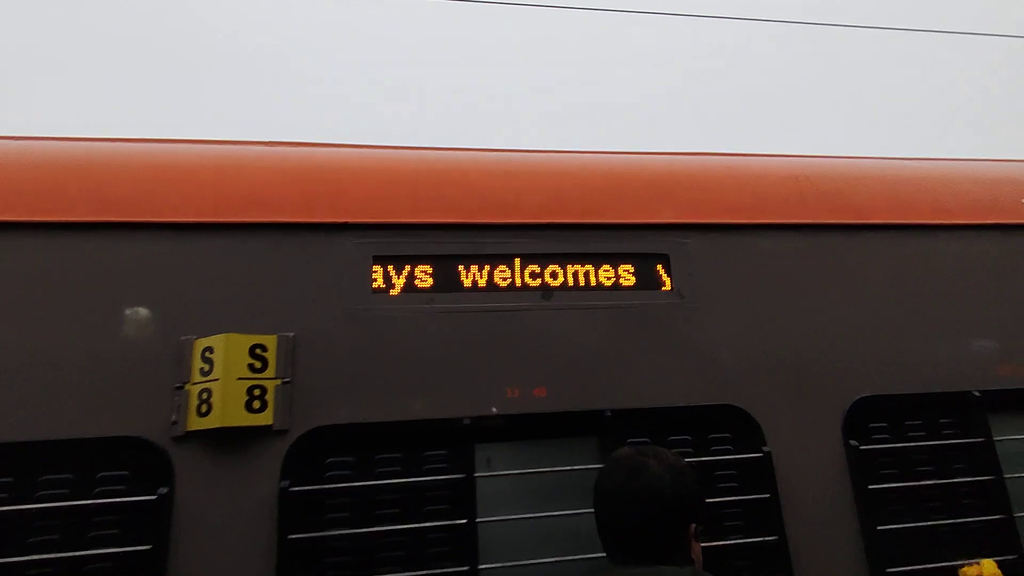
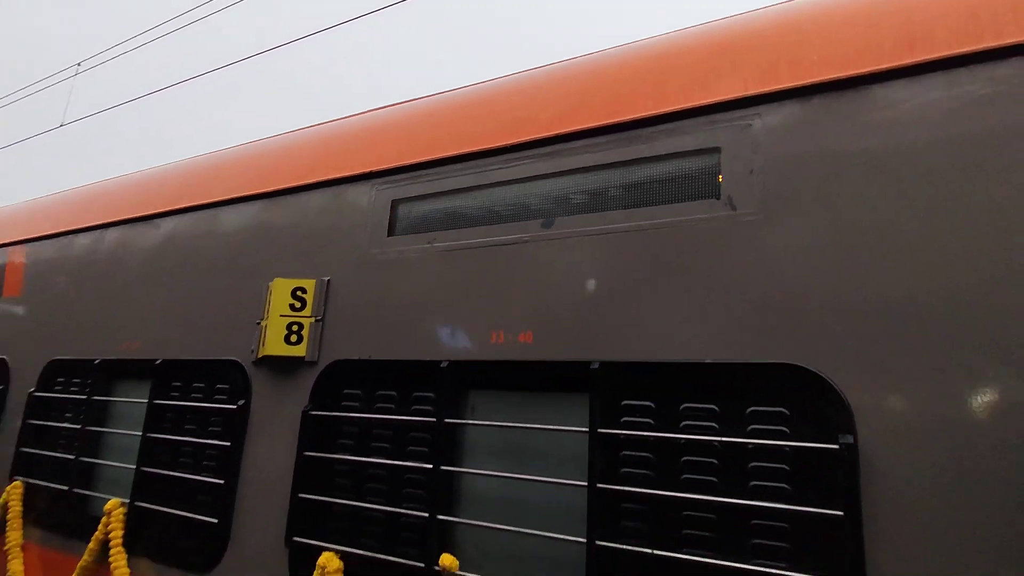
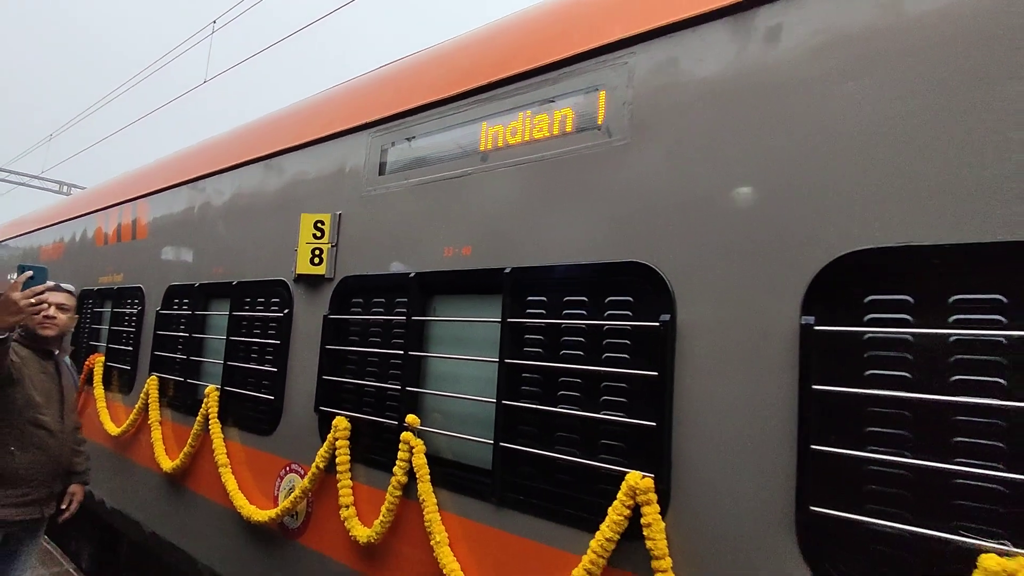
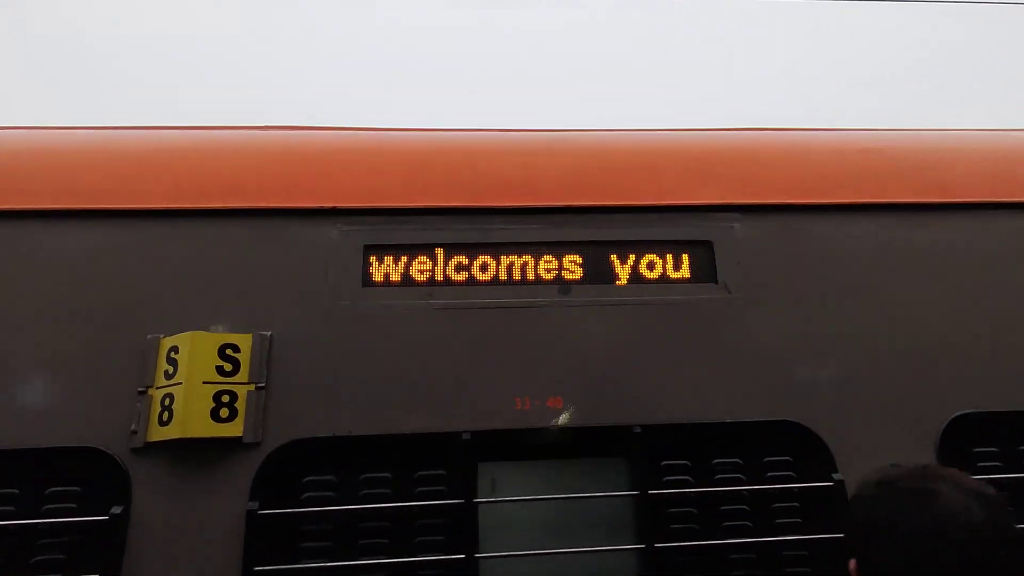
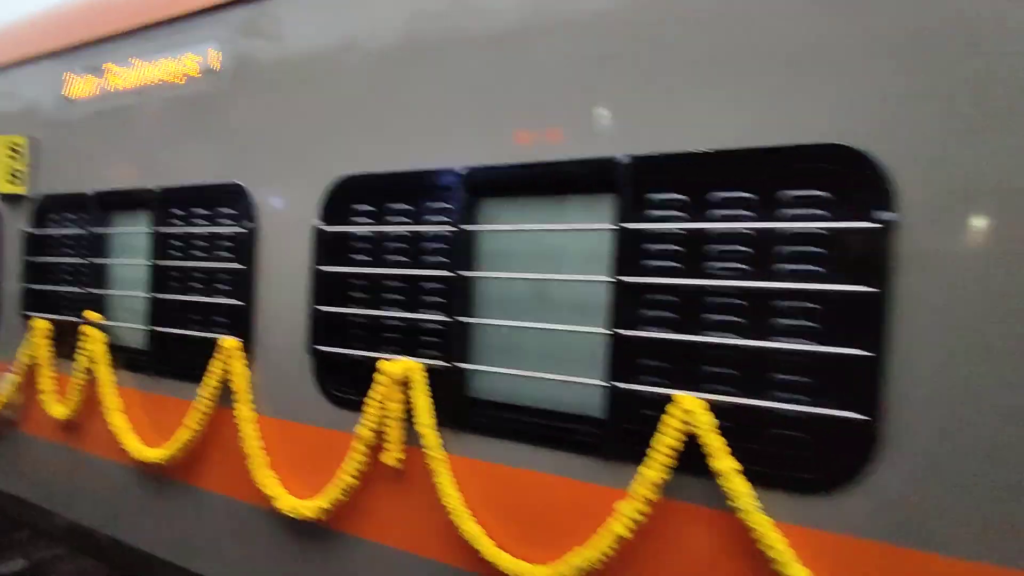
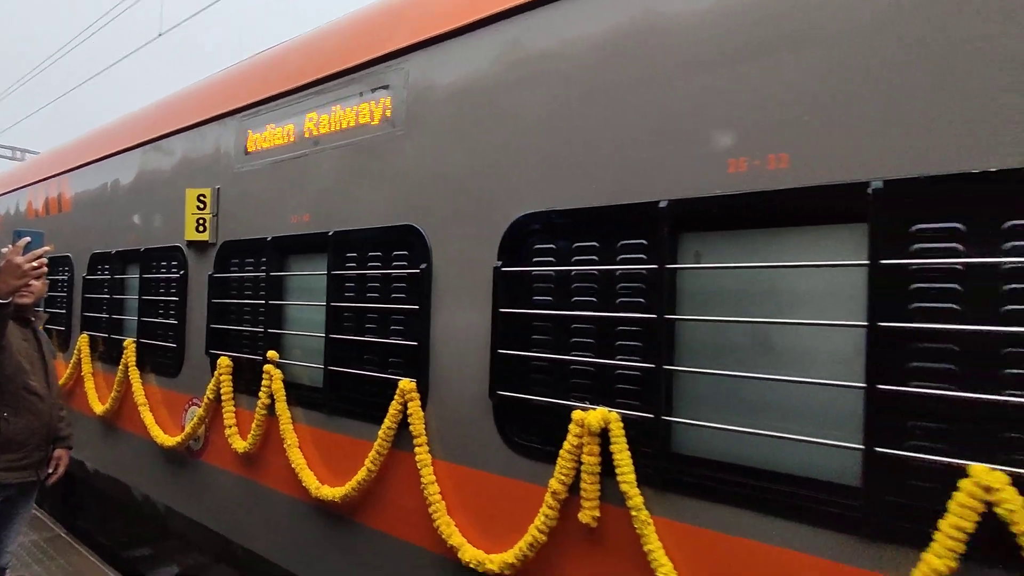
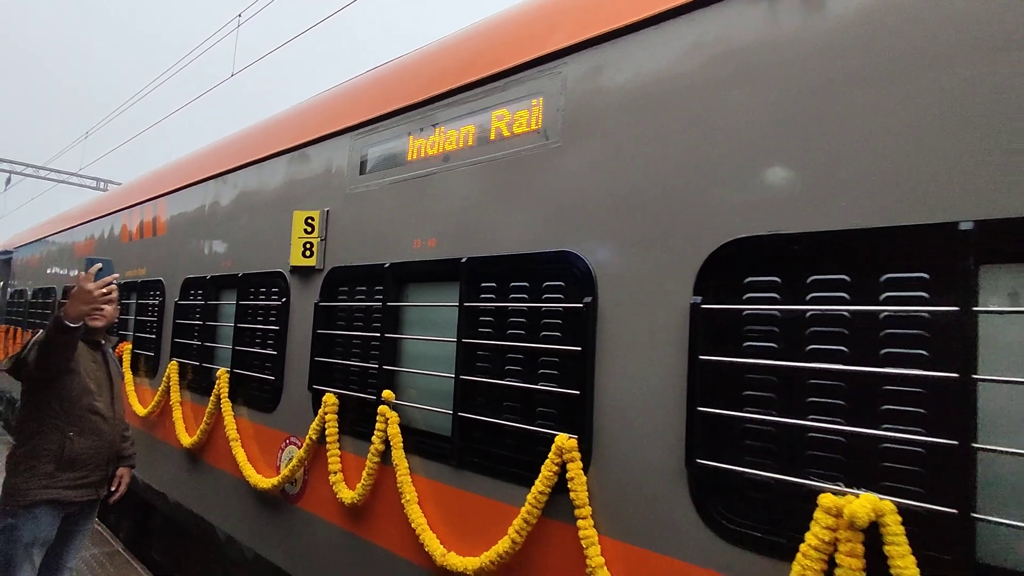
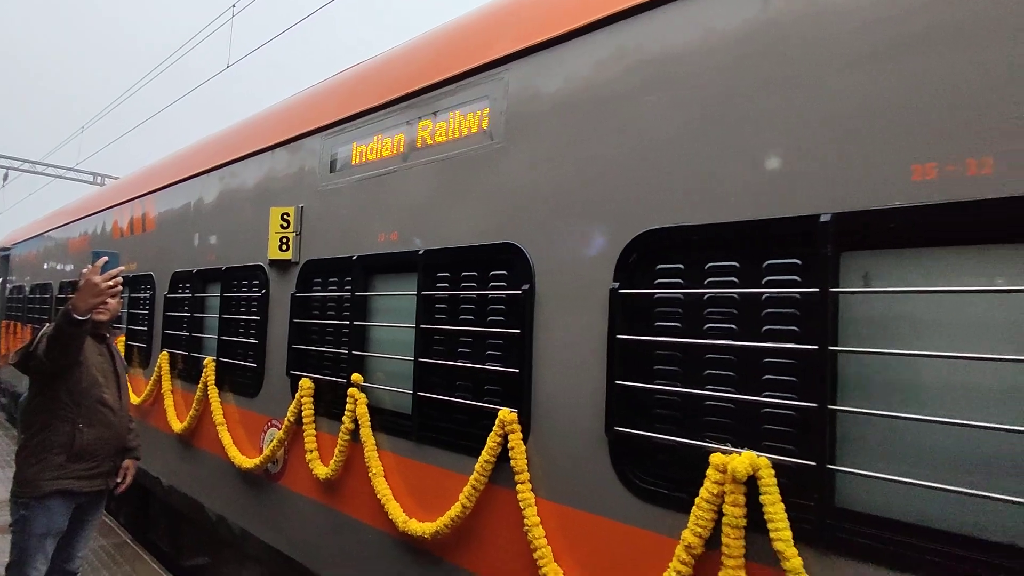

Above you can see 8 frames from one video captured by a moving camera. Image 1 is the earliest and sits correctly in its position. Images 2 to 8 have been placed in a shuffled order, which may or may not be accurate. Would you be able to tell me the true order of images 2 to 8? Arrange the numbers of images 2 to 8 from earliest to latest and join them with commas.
4, 2, 3, 7, 8, 6, 5
